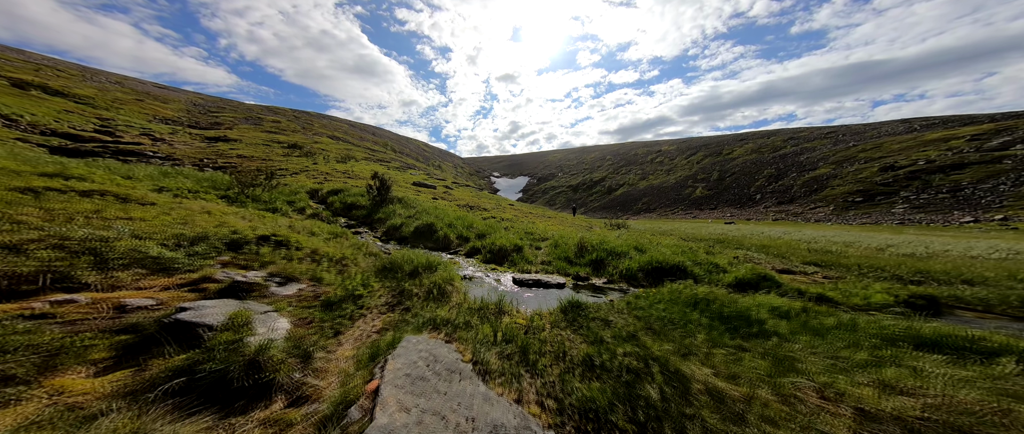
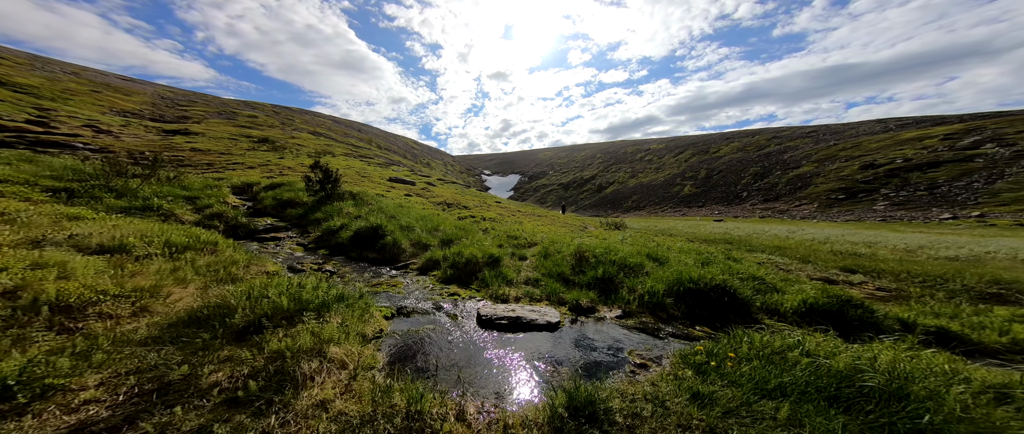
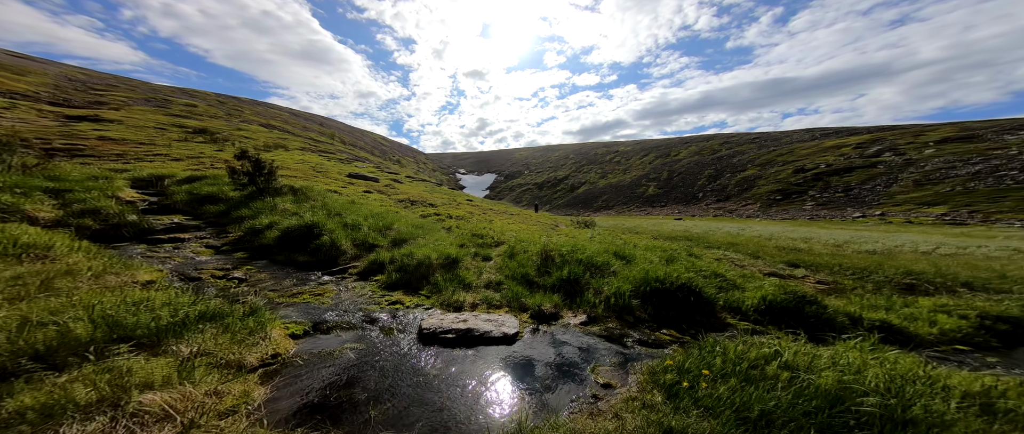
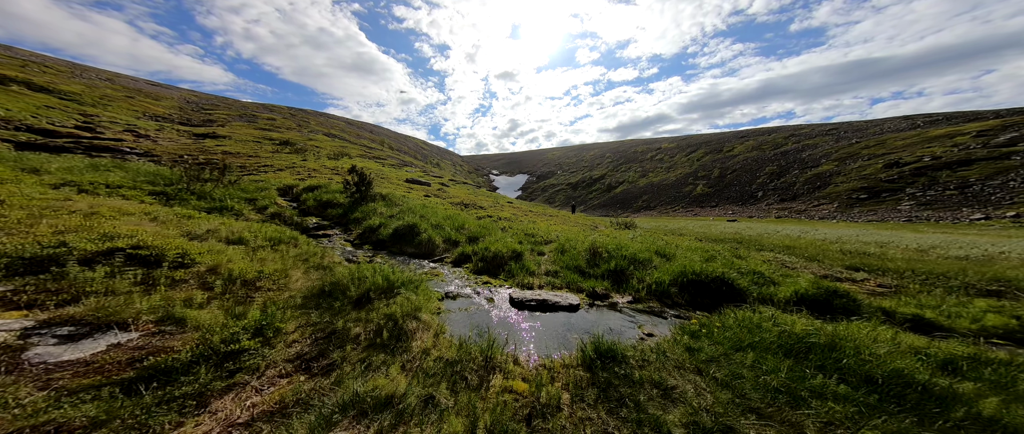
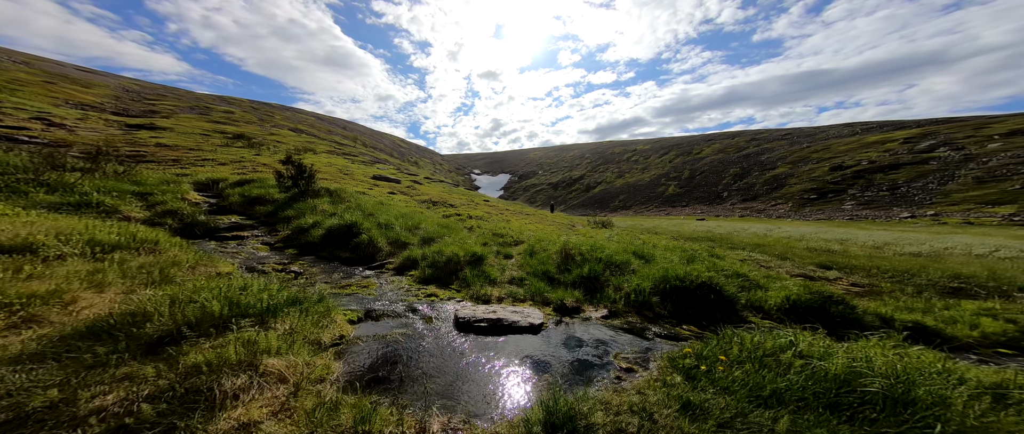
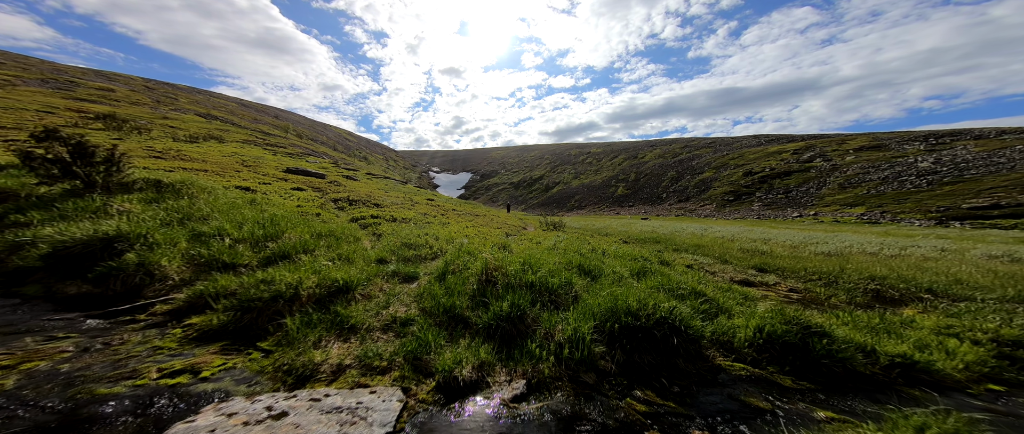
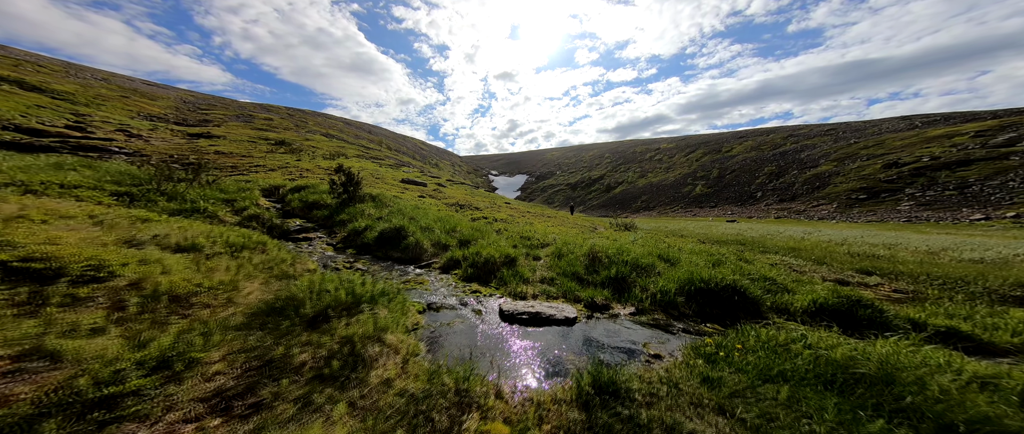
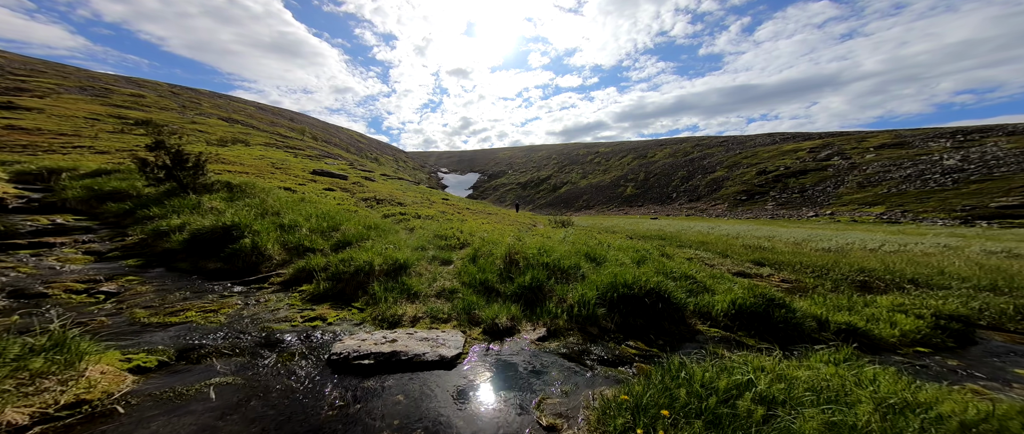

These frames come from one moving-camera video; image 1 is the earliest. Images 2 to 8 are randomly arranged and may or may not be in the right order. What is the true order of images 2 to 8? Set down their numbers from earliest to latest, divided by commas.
4, 7, 2, 5, 3, 8, 6
